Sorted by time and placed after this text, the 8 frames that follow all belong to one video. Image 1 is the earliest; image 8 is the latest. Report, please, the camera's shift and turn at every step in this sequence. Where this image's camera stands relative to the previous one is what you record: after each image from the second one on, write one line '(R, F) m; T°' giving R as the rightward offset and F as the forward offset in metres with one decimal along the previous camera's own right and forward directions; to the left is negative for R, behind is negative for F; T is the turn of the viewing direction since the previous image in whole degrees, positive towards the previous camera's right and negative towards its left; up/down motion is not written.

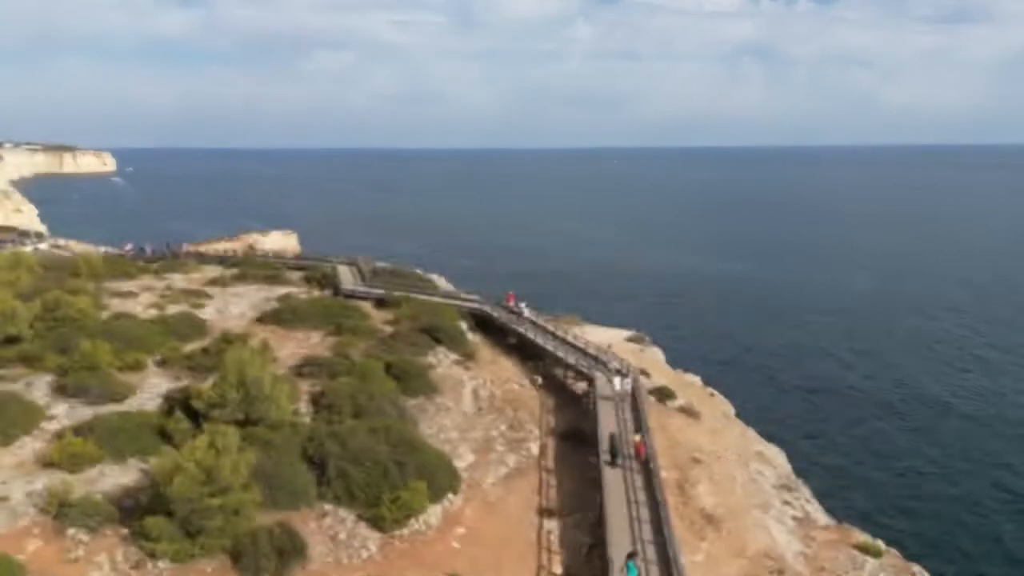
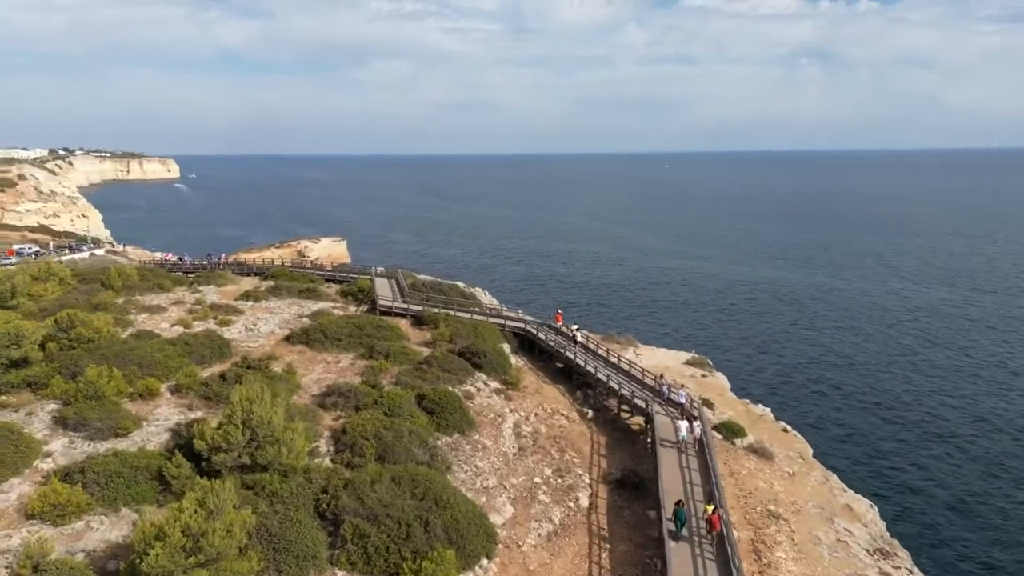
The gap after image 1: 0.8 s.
(+0.1, +2.6) m; -4°
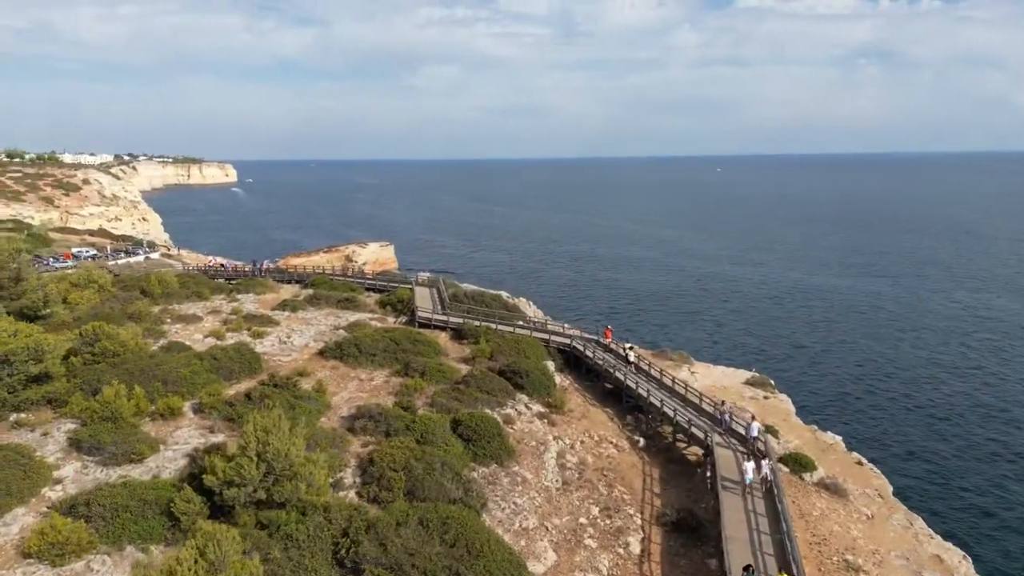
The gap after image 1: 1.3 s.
(+0.1, +1.7) m; -4°
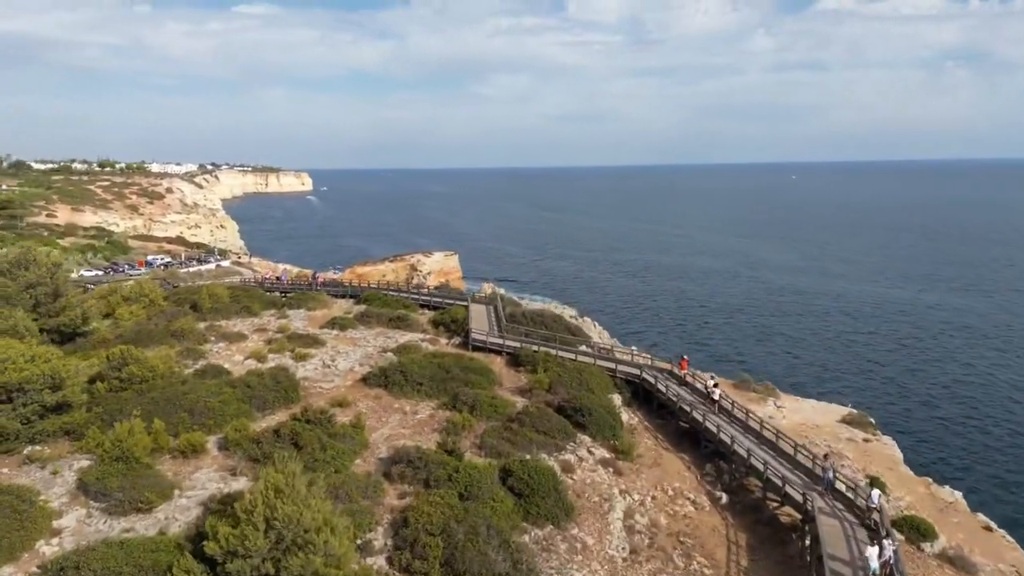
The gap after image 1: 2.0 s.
(+0.1, +2.6) m; -5°
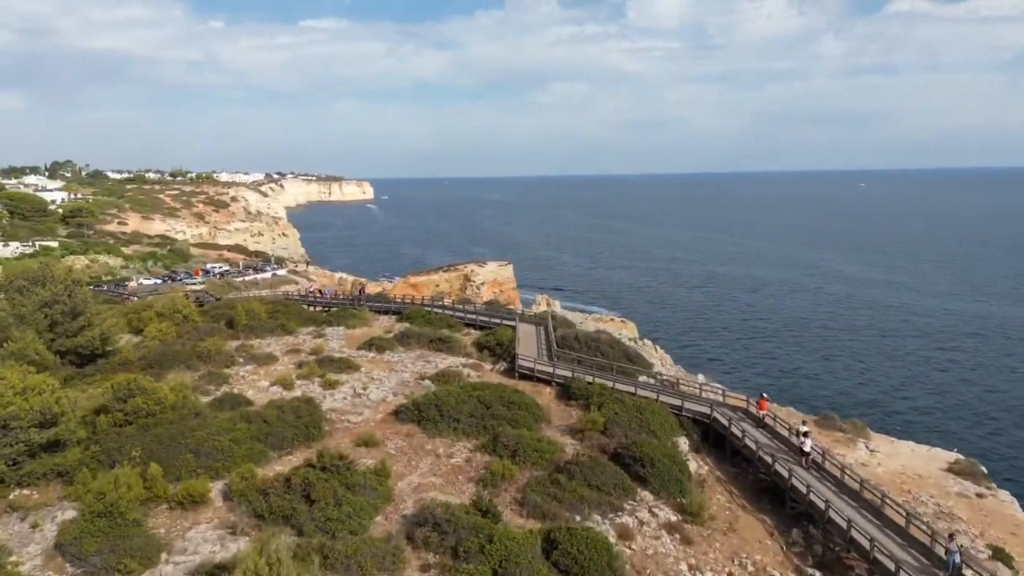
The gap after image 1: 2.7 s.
(+0.2, +2.7) m; -5°
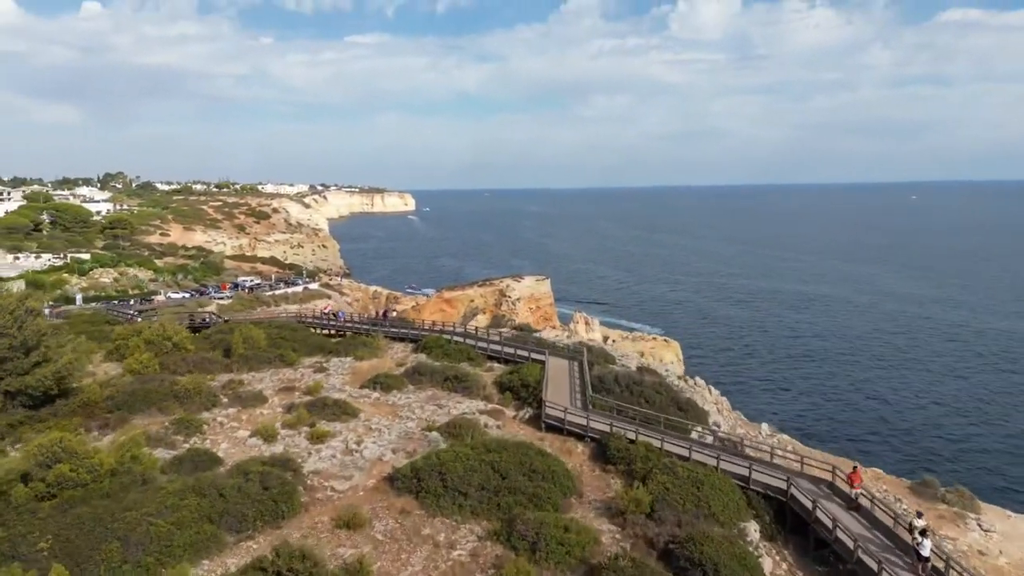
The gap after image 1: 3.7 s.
(+0.3, +4.0) m; -3°
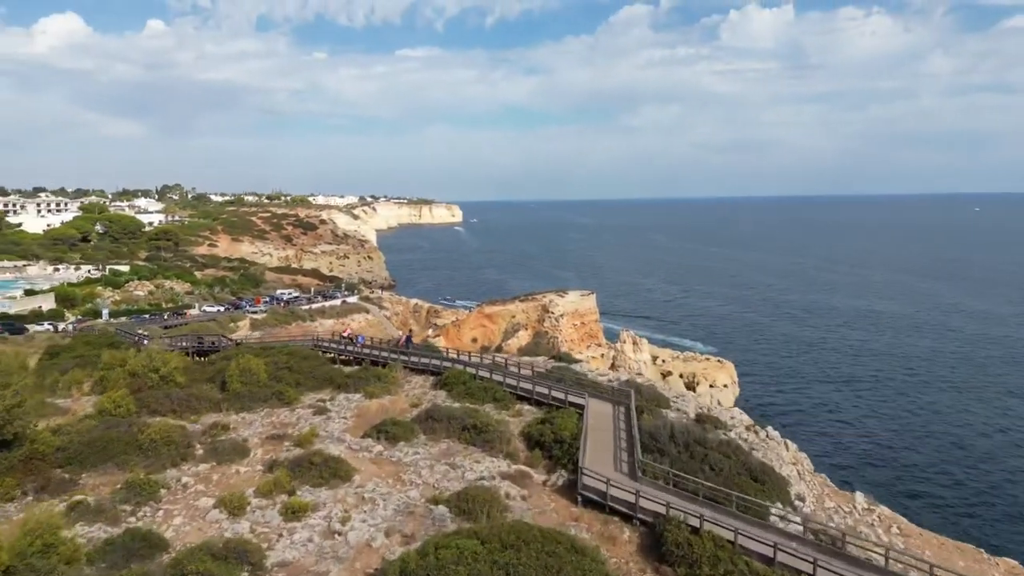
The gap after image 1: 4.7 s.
(+0.4, +4.1) m; -4°
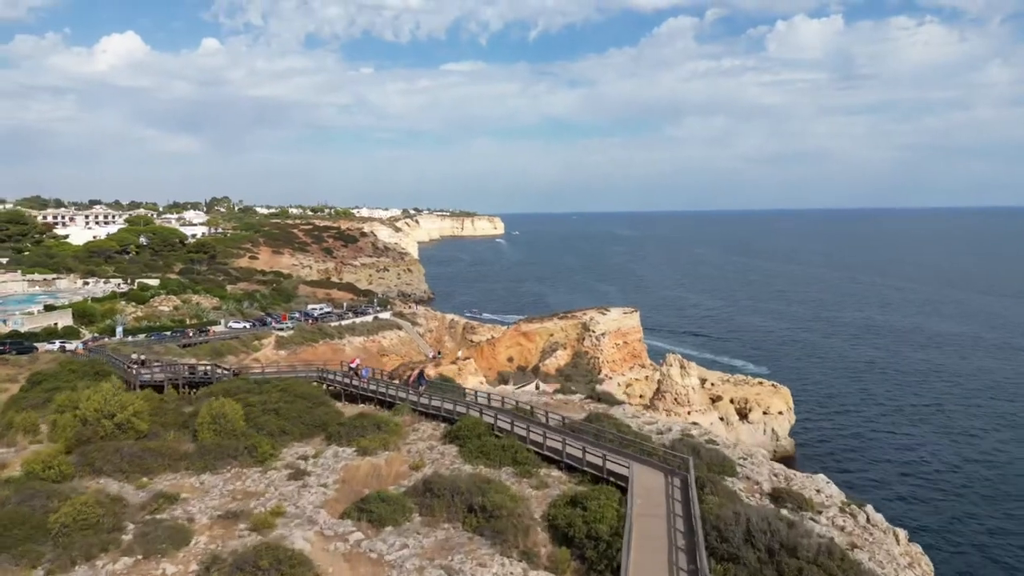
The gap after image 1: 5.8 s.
(+0.4, +4.5) m; -3°
